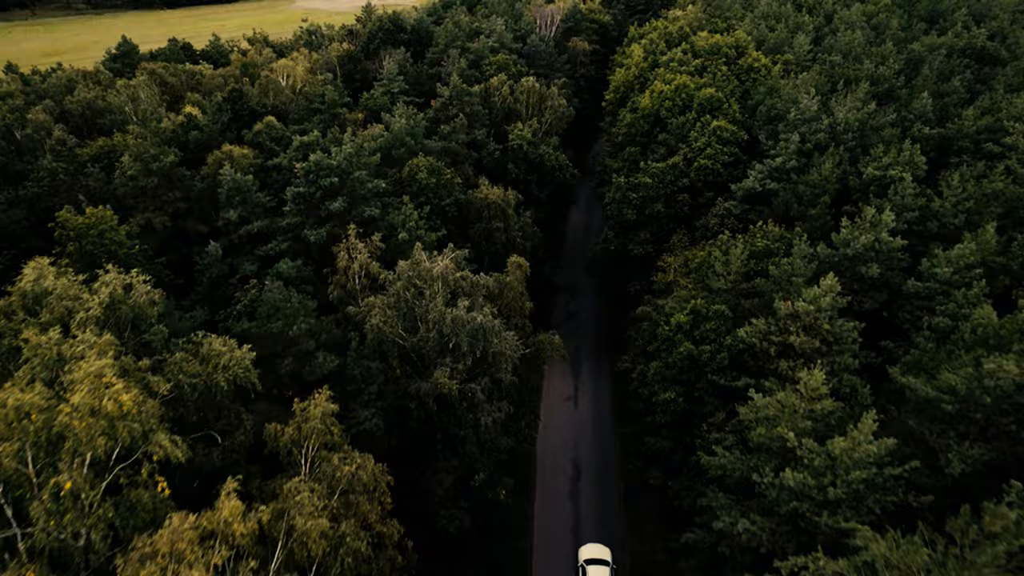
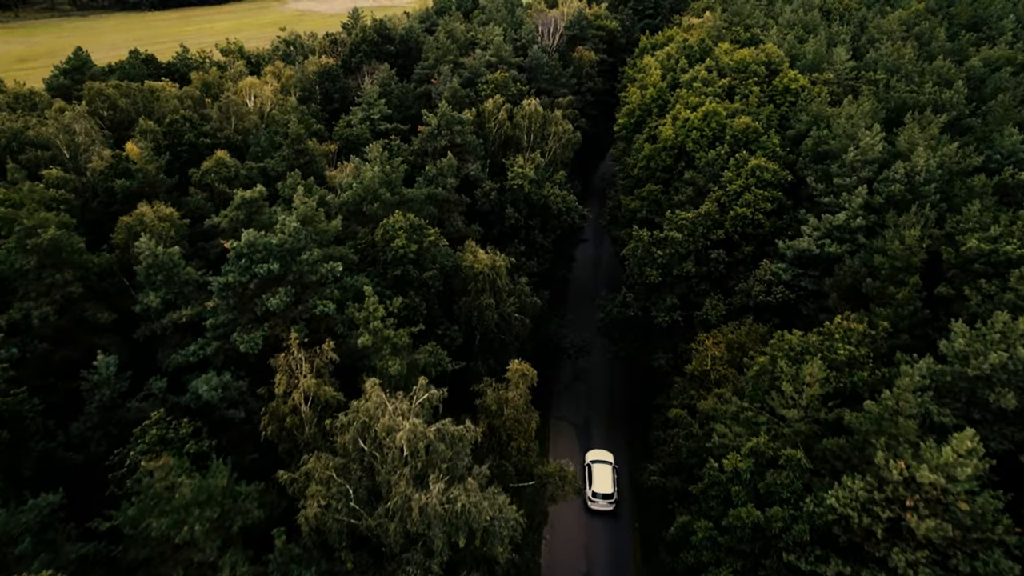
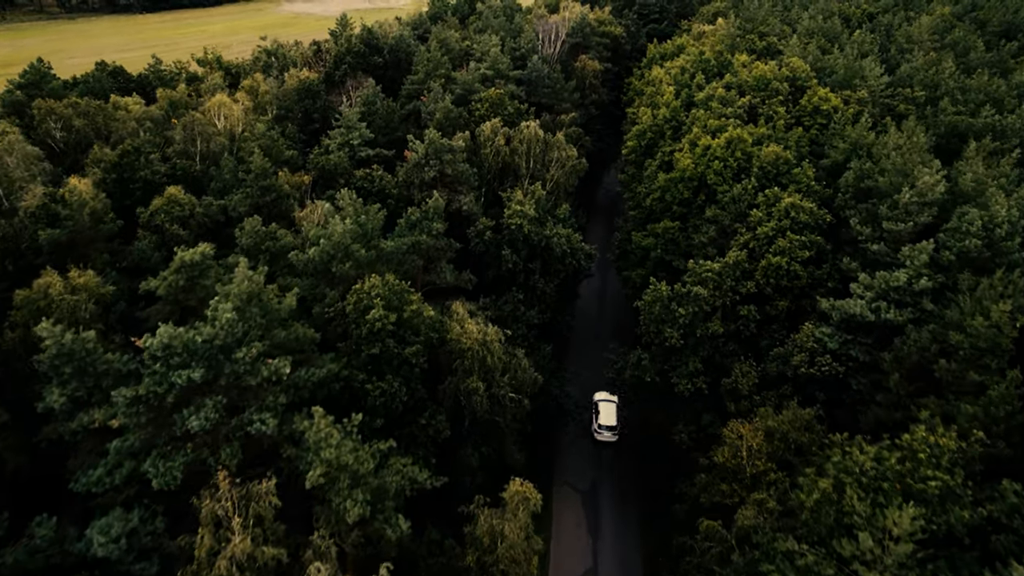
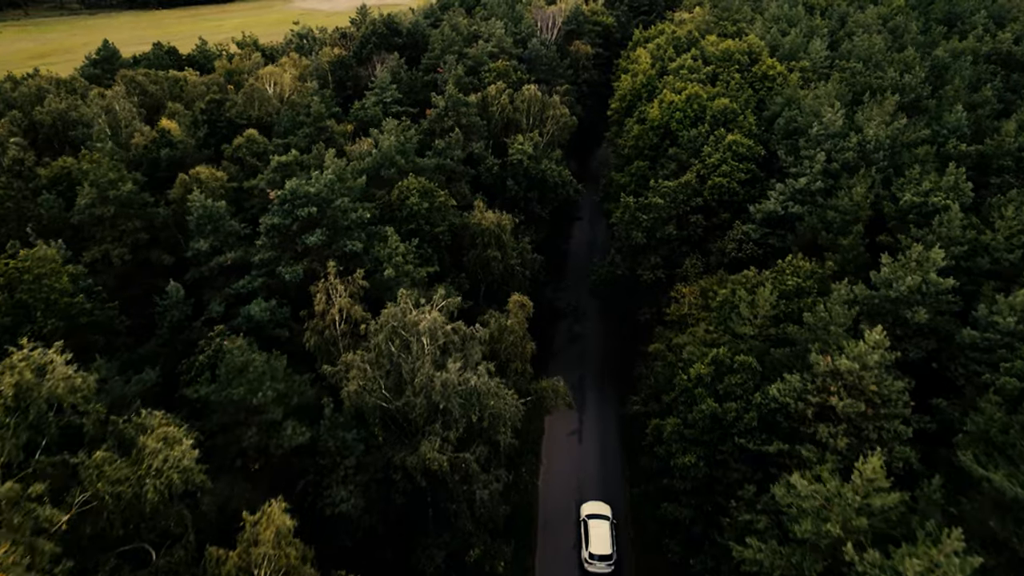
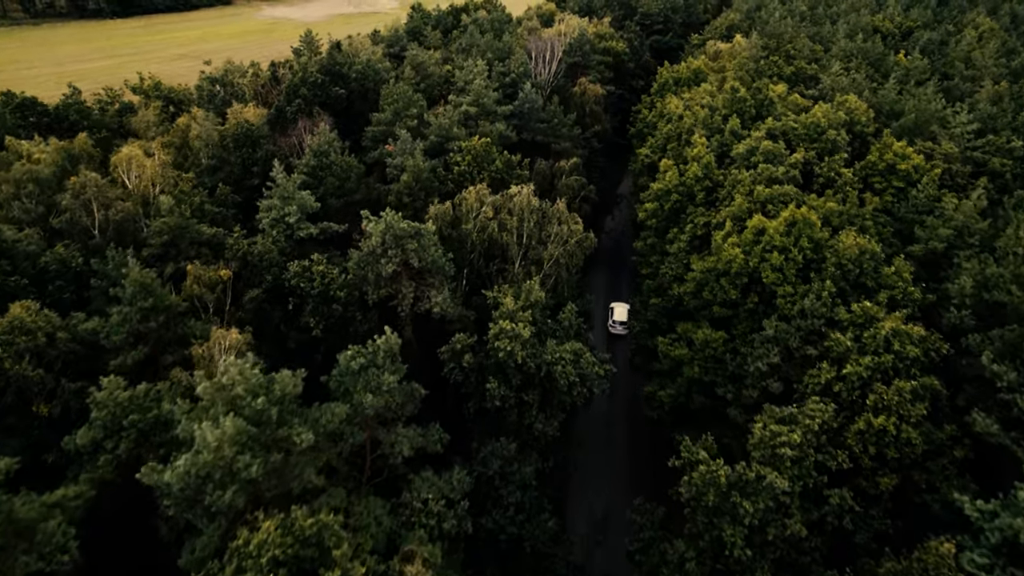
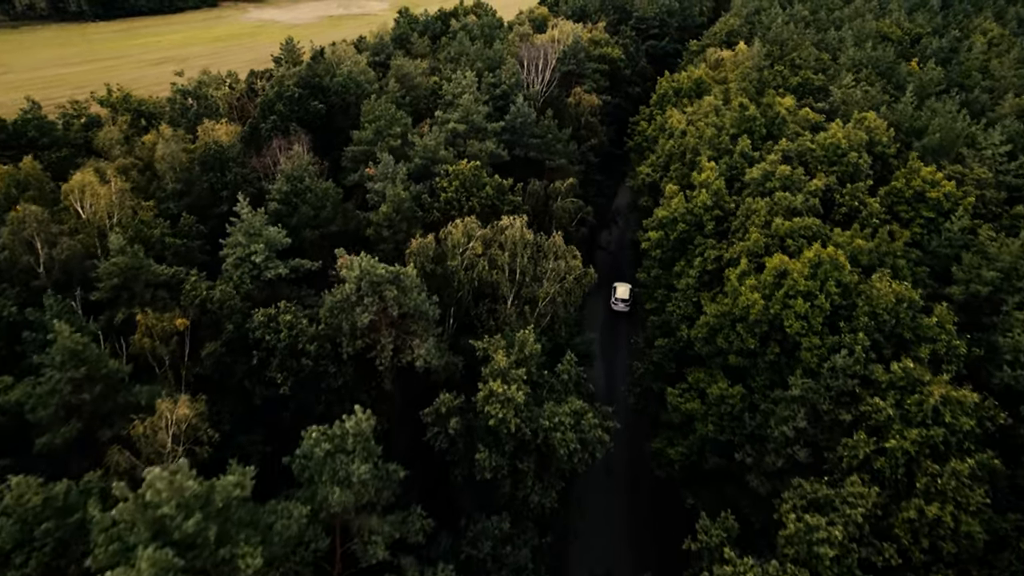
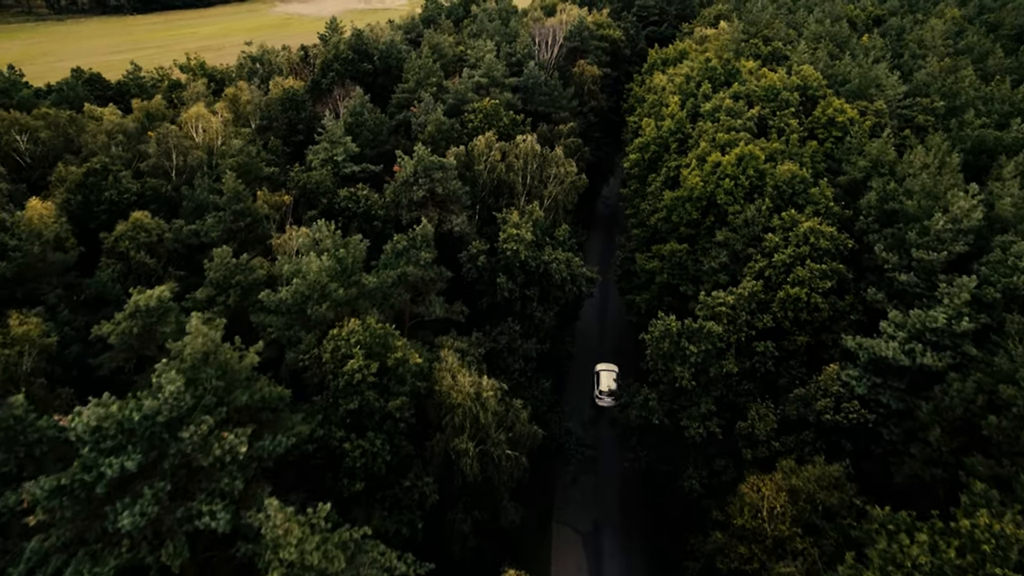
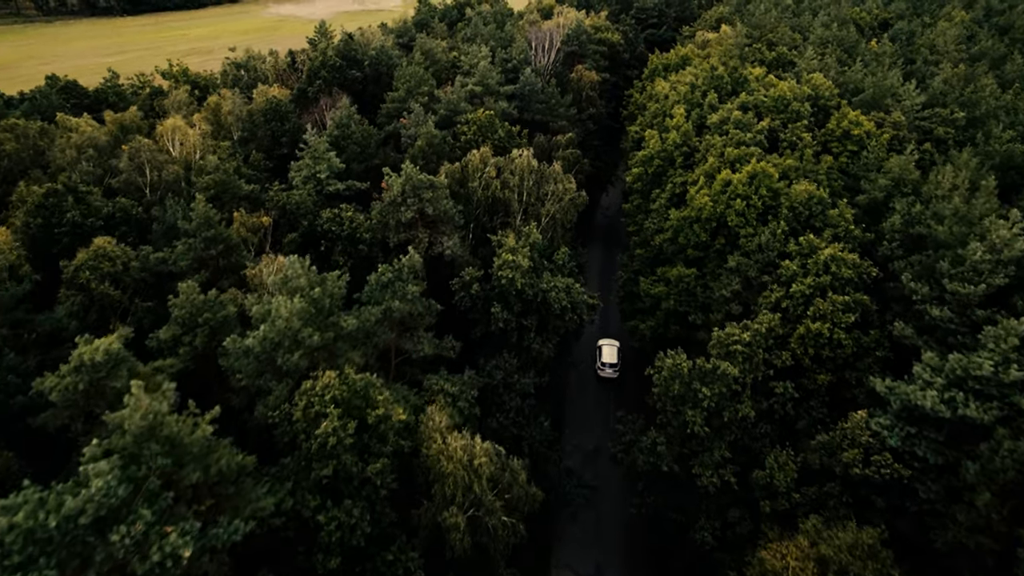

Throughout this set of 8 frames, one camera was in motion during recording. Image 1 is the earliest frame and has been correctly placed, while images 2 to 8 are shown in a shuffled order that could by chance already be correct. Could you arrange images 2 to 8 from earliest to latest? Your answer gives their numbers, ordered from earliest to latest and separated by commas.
4, 2, 3, 7, 8, 5, 6
